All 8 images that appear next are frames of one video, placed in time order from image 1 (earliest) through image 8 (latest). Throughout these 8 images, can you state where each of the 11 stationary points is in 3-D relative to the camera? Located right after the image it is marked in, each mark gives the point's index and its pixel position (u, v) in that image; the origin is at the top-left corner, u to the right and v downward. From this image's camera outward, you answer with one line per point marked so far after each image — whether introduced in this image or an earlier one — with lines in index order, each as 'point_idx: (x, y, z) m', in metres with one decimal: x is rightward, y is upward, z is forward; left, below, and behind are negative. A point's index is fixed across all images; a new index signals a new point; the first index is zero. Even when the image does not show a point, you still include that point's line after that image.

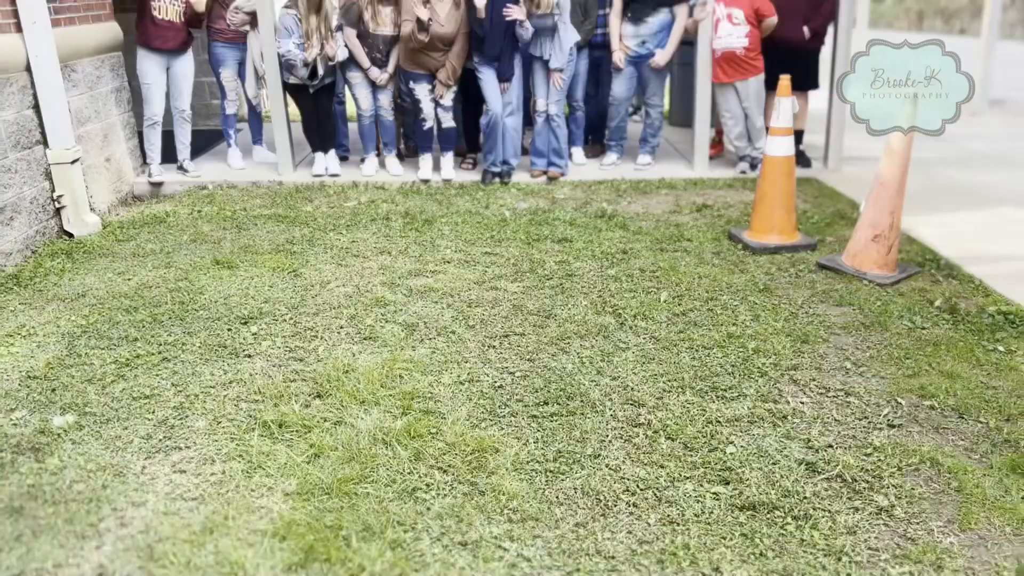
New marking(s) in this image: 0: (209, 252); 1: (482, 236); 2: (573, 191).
0: (-1.5, +0.2, +4.3) m
1: (-0.2, +0.3, +4.6) m
2: (+0.4, +0.7, +5.7) m
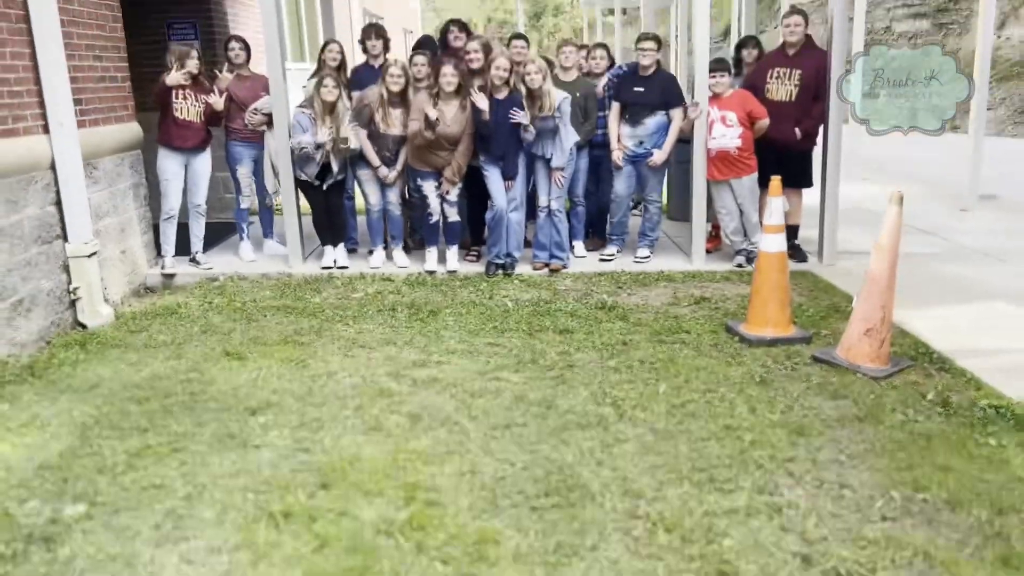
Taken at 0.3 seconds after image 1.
0: (-1.5, -0.3, +4.4) m
1: (-0.2, -0.2, +4.8) m
2: (+0.4, 0.0, +5.9) m
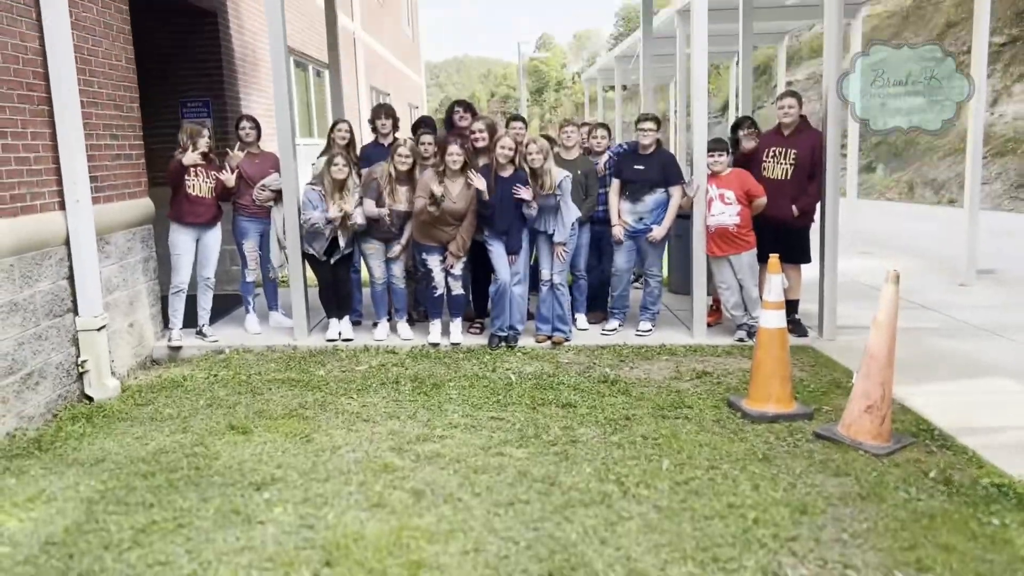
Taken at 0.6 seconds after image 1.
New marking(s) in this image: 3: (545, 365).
0: (-1.5, -0.7, +4.5) m
1: (-0.1, -0.6, +4.8) m
2: (+0.4, -0.5, +5.9) m
3: (+0.2, -0.5, +5.7) m
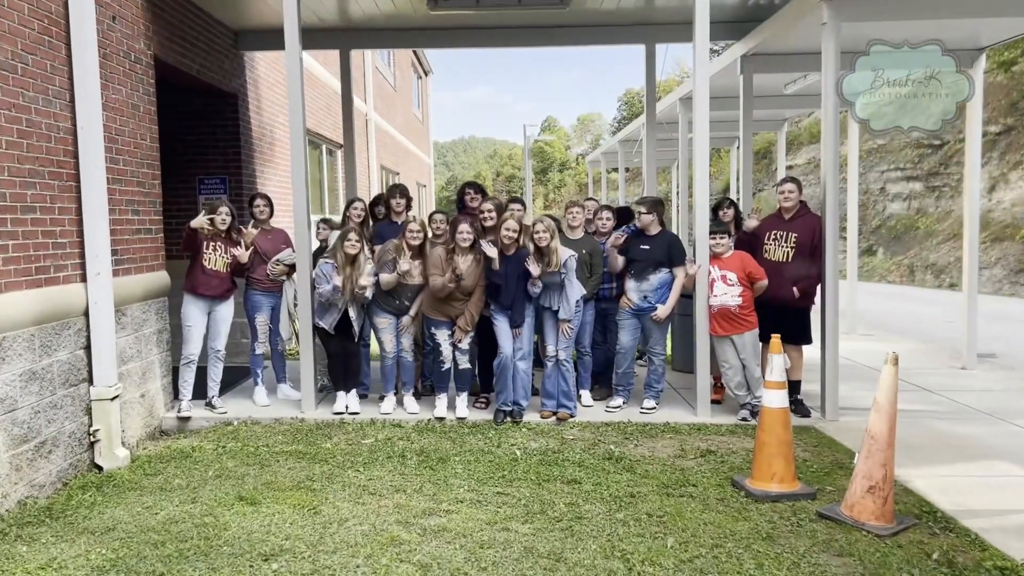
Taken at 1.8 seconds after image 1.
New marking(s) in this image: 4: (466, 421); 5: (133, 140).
0: (-1.5, -1.1, +4.5) m
1: (-0.1, -1.1, +4.8) m
2: (+0.5, -1.0, +6.0) m
3: (+0.3, -1.0, +5.7) m
4: (-0.3, -1.0, +6.2) m
5: (-2.6, +1.0, +5.8) m
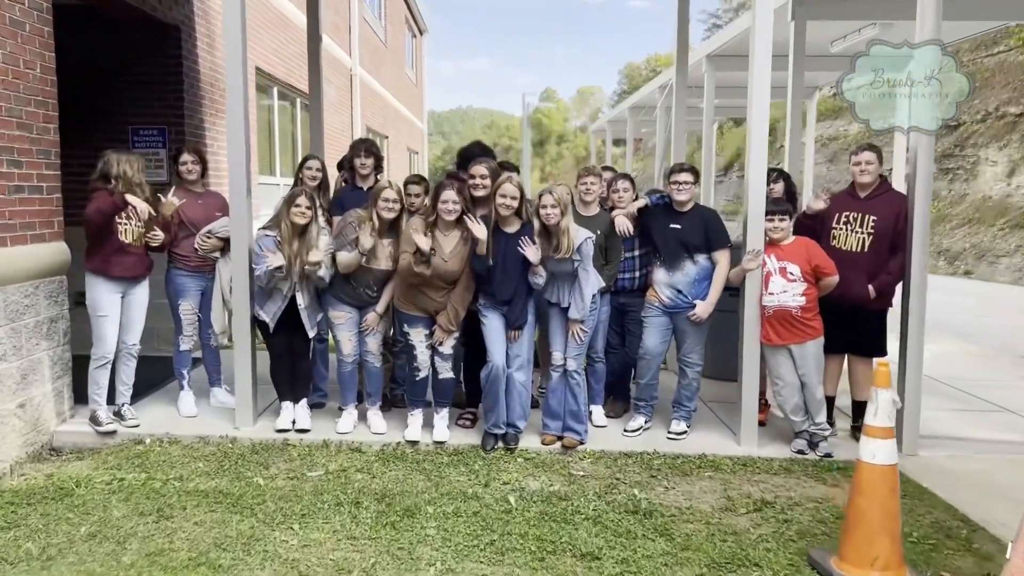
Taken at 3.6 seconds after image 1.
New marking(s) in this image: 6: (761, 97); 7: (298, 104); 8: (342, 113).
0: (-1.5, -1.0, +3.2) m
1: (-0.1, -1.0, +3.5) m
2: (+0.4, -1.0, +4.6) m
3: (+0.2, -1.0, +4.4) m
4: (-0.4, -0.9, +4.8) m
5: (-2.6, +1.1, +4.4) m
6: (+1.4, +1.1, +4.8) m
7: (-2.7, +2.3, +10.8) m
8: (-2.7, +2.8, +13.7) m
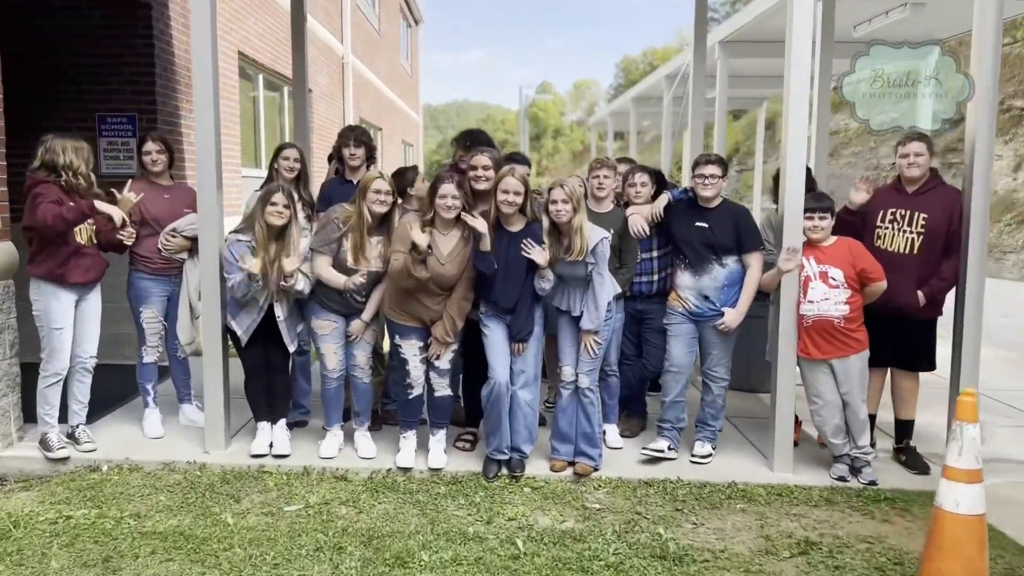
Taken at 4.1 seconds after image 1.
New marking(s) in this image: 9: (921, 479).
0: (-1.5, -1.1, +2.6) m
1: (-0.1, -1.1, +2.9) m
2: (+0.5, -1.0, +4.1) m
3: (+0.3, -1.0, +3.8) m
4: (-0.4, -0.9, +4.3) m
5: (-2.5, +1.1, +3.8) m
6: (+1.4, +1.0, +4.2) m
7: (-2.7, +2.3, +10.2) m
8: (-2.7, +2.8, +13.1) m
9: (+2.1, -1.0, +4.4) m
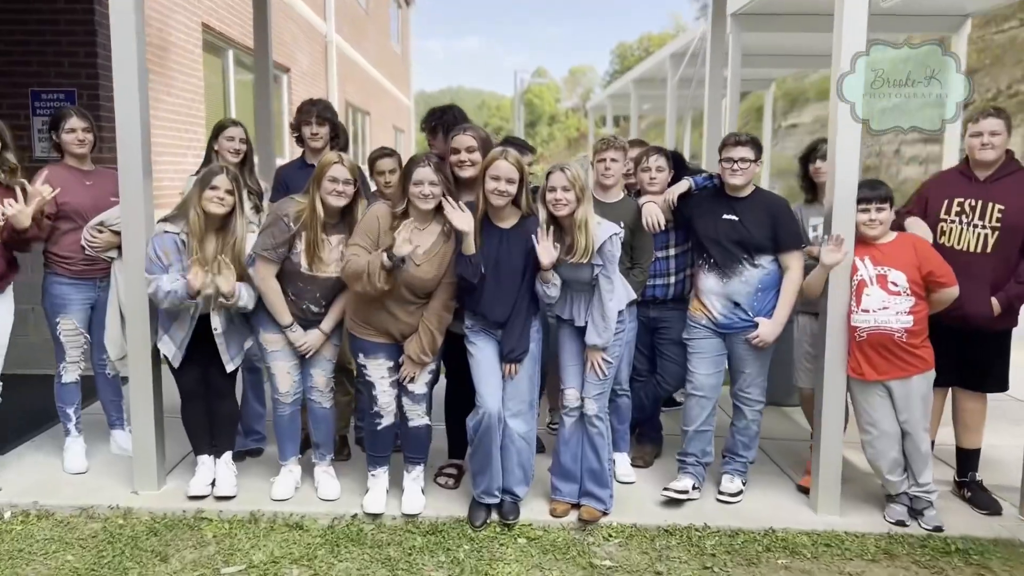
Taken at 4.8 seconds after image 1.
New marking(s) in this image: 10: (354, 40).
0: (-1.5, -1.1, +1.9) m
1: (-0.1, -1.1, +2.2) m
2: (+0.4, -1.0, +3.3) m
3: (+0.2, -1.1, +3.1) m
4: (-0.4, -1.0, +3.5) m
5: (-2.6, +1.1, +3.0) m
6: (+1.4, +1.0, +3.4) m
7: (-2.7, +2.4, +9.4) m
8: (-2.8, +2.9, +12.3) m
9: (+2.1, -1.0, +3.6) m
10: (-2.9, +4.5, +15.4) m
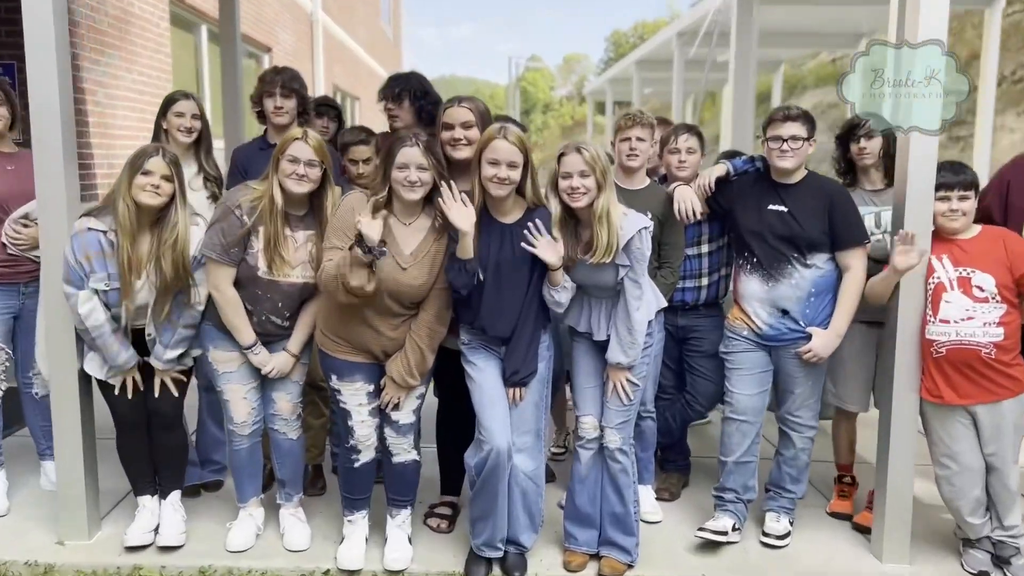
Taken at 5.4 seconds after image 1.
0: (-1.5, -1.2, +1.2) m
1: (-0.1, -1.2, +1.6) m
2: (+0.5, -1.1, +2.7) m
3: (+0.2, -1.1, +2.5) m
4: (-0.4, -1.0, +2.9) m
5: (-2.6, +1.0, +2.4) m
6: (+1.4, +1.0, +2.8) m
7: (-2.8, +2.4, +8.7) m
8: (-2.9, +3.0, +11.6) m
9: (+2.1, -1.0, +3.0) m
10: (-2.9, +4.6, +14.7) m
